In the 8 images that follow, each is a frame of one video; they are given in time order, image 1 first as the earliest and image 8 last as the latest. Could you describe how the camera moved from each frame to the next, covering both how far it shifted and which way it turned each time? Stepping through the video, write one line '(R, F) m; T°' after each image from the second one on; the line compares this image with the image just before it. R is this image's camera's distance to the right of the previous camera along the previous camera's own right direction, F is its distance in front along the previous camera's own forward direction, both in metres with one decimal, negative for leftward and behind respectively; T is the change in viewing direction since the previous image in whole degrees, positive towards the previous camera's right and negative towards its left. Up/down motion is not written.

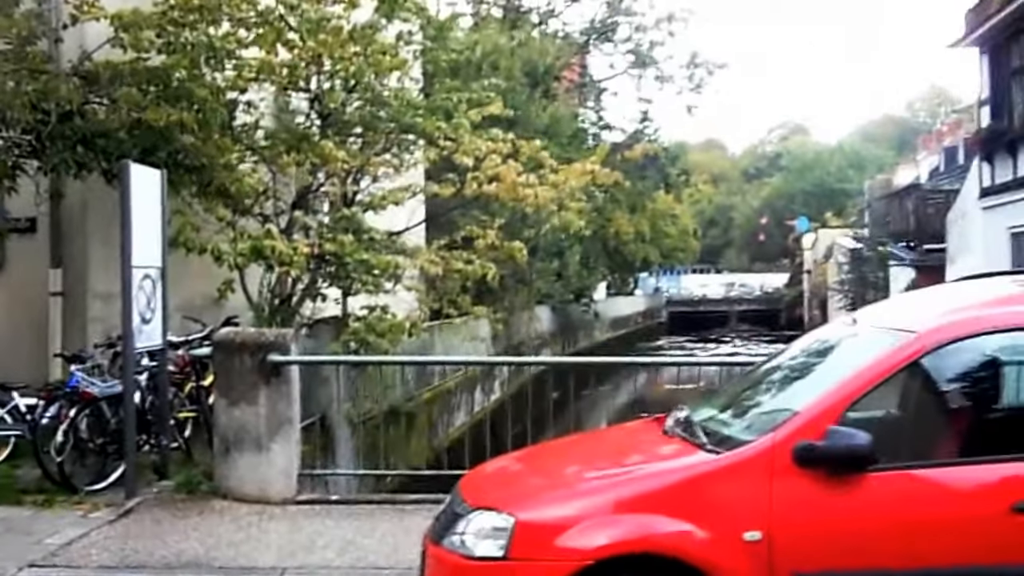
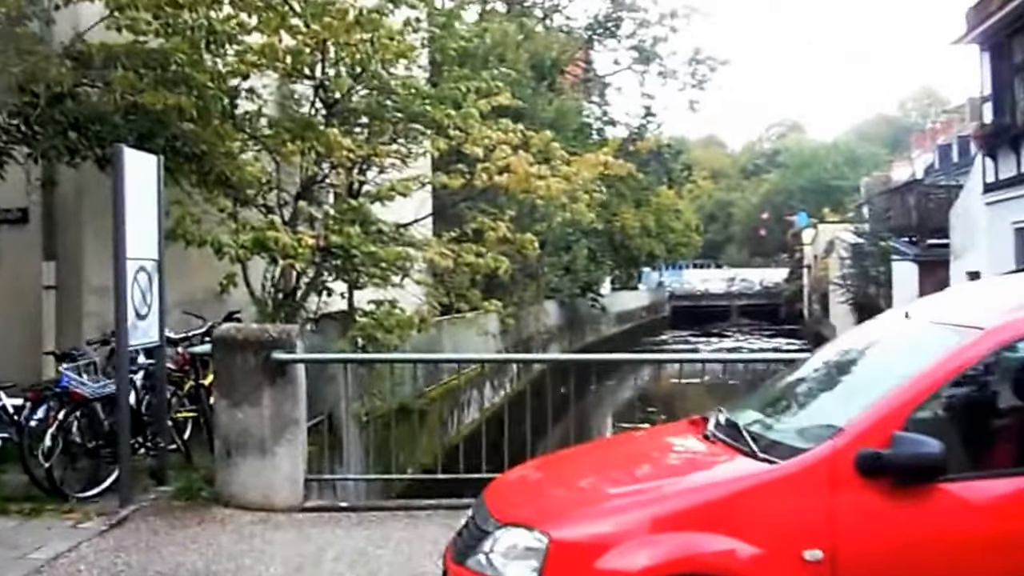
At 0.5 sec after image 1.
(-0.1, +0.4) m; 0°
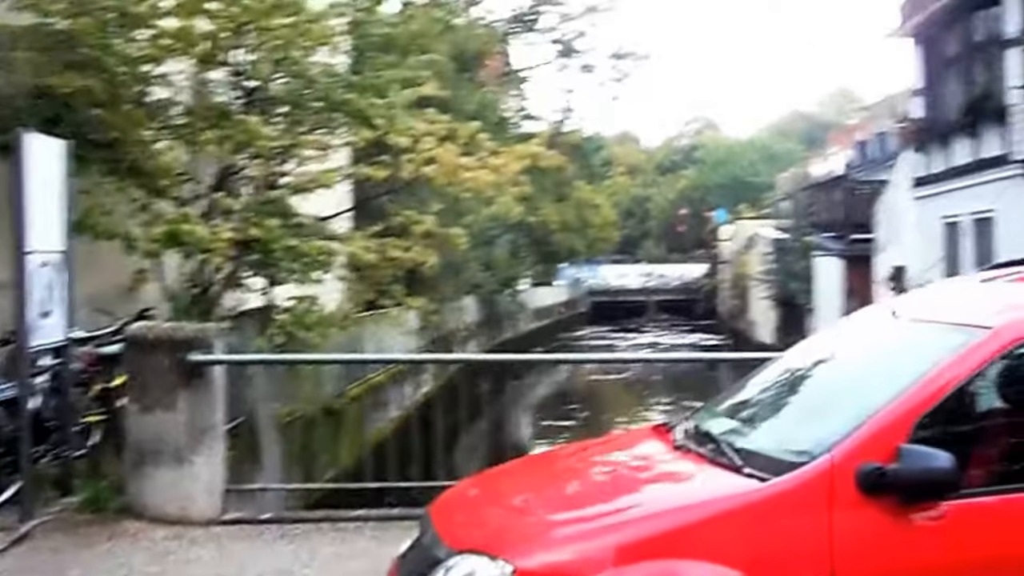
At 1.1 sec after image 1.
(-0.1, +0.3) m; +4°
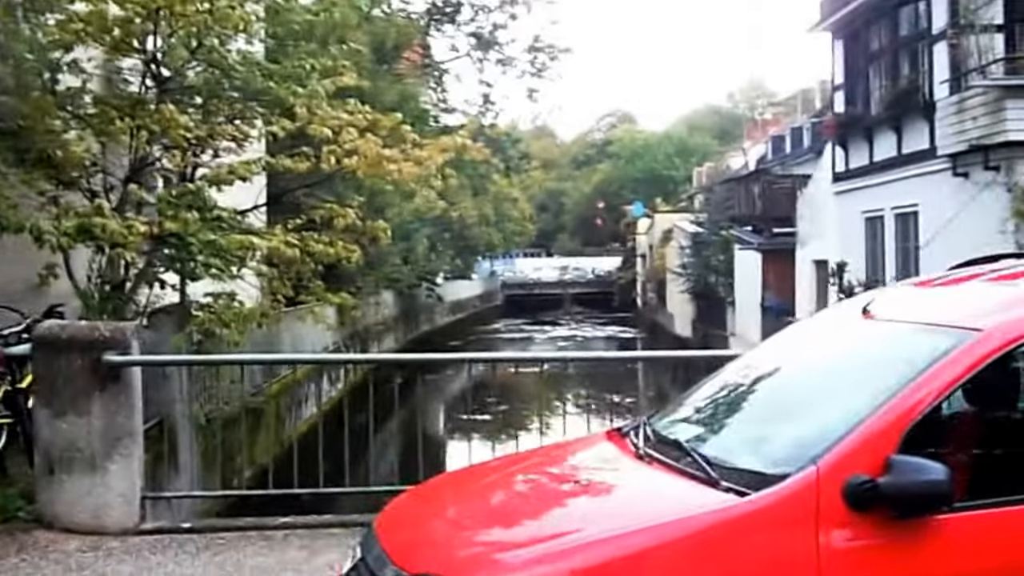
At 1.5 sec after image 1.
(-0.1, +0.2) m; +4°
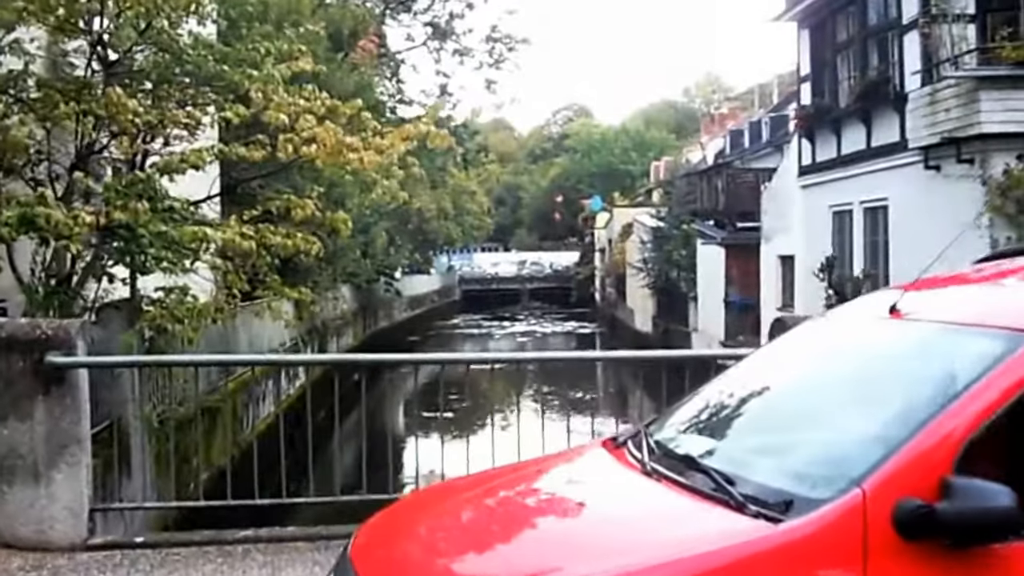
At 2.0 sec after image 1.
(-0.1, +0.4) m; +2°
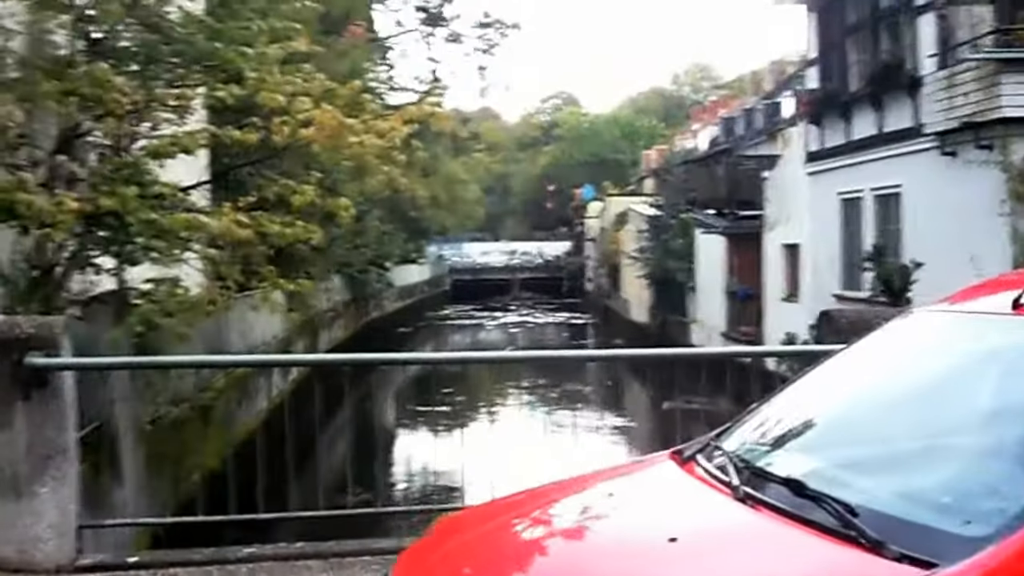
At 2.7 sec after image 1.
(-0.2, +0.5) m; +1°
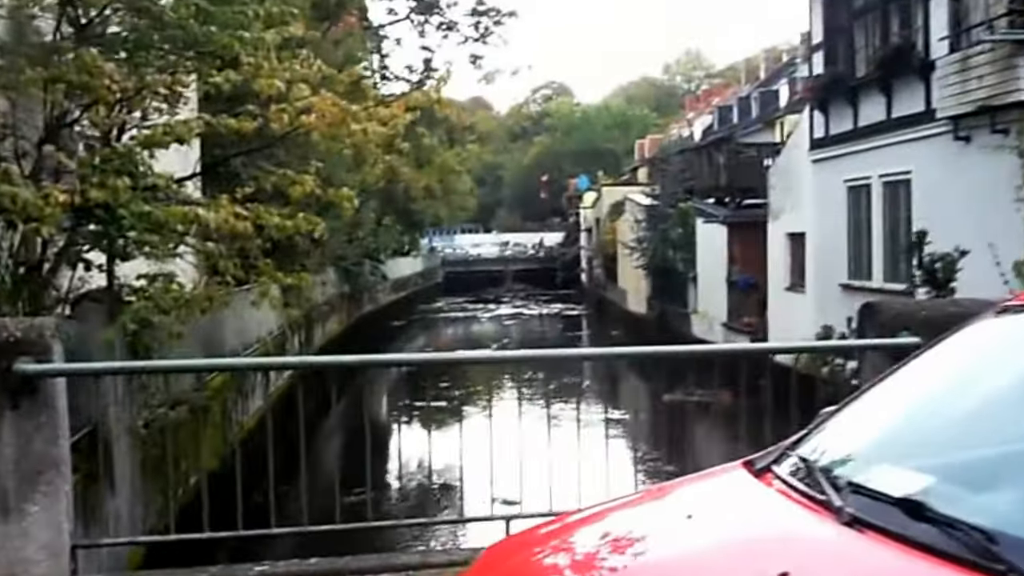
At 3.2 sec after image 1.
(-0.1, +0.4) m; 0°
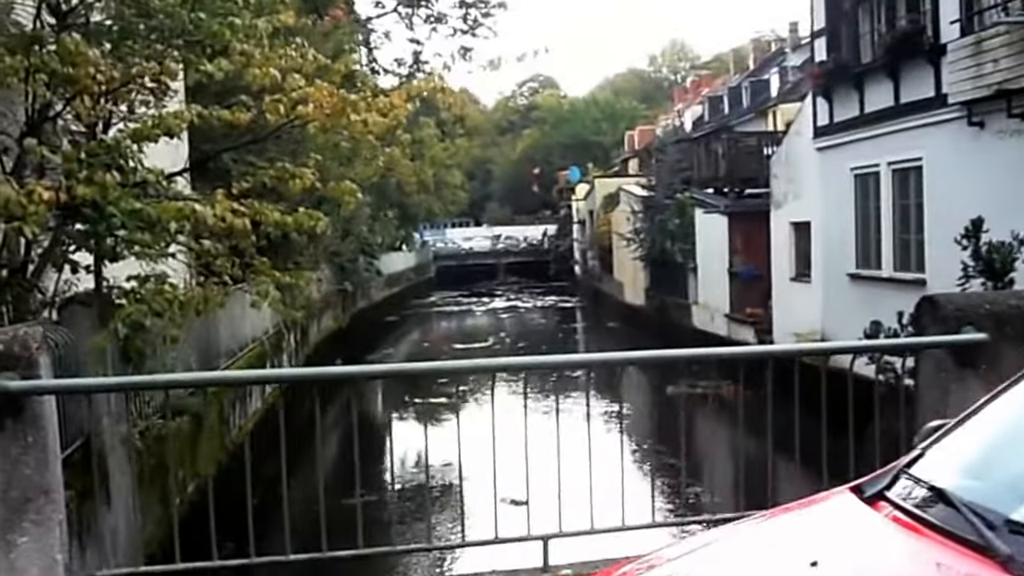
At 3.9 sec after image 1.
(-0.2, +0.4) m; +1°
